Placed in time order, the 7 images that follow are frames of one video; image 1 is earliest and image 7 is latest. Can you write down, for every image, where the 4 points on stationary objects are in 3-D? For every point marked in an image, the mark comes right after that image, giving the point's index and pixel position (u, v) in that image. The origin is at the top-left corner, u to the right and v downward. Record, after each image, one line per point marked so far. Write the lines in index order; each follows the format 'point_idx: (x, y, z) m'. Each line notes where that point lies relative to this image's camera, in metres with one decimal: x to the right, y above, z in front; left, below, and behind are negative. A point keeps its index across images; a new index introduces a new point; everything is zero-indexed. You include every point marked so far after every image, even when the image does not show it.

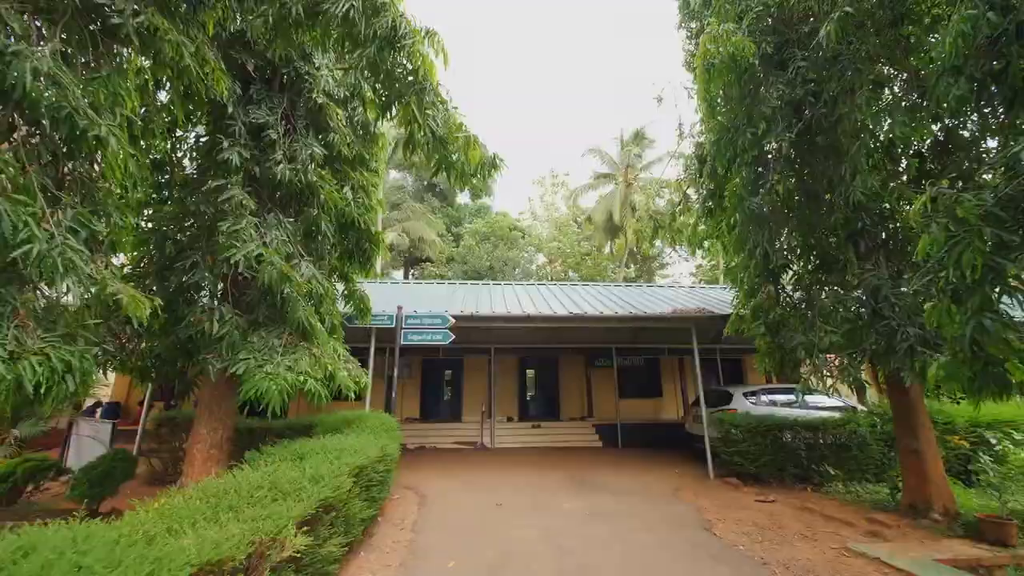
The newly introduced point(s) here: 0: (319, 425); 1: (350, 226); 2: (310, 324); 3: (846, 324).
0: (-3.1, -2.2, +5.8) m
1: (-2.5, +0.9, +5.7) m
2: (-2.5, -0.4, +4.4) m
3: (+4.7, -0.5, +5.2) m
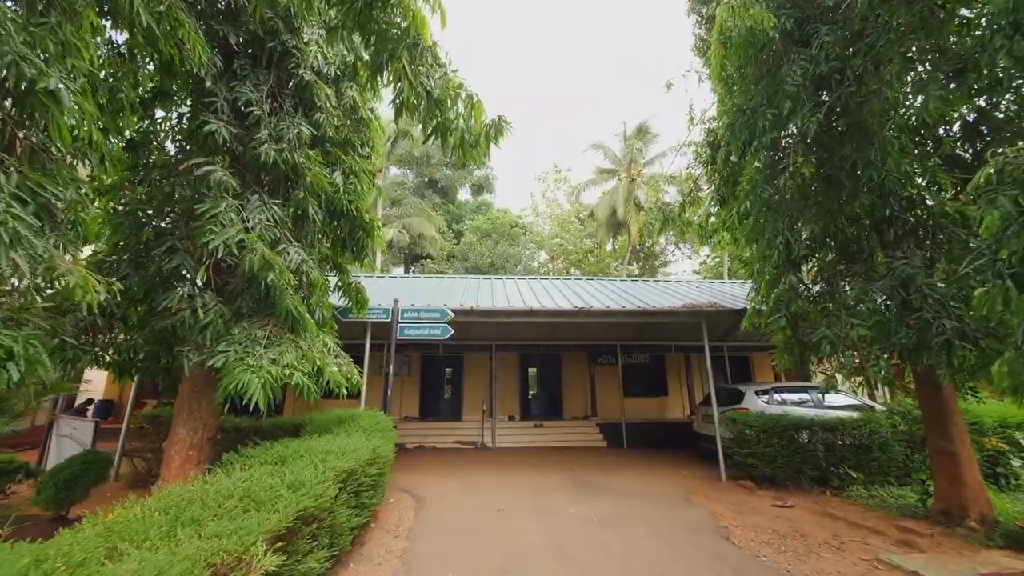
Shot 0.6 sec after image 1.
0: (-3.0, -2.0, +5.5) m
1: (-2.5, +1.1, +5.3) m
2: (-2.5, -0.3, +4.1) m
3: (+4.8, -0.4, +4.8) m
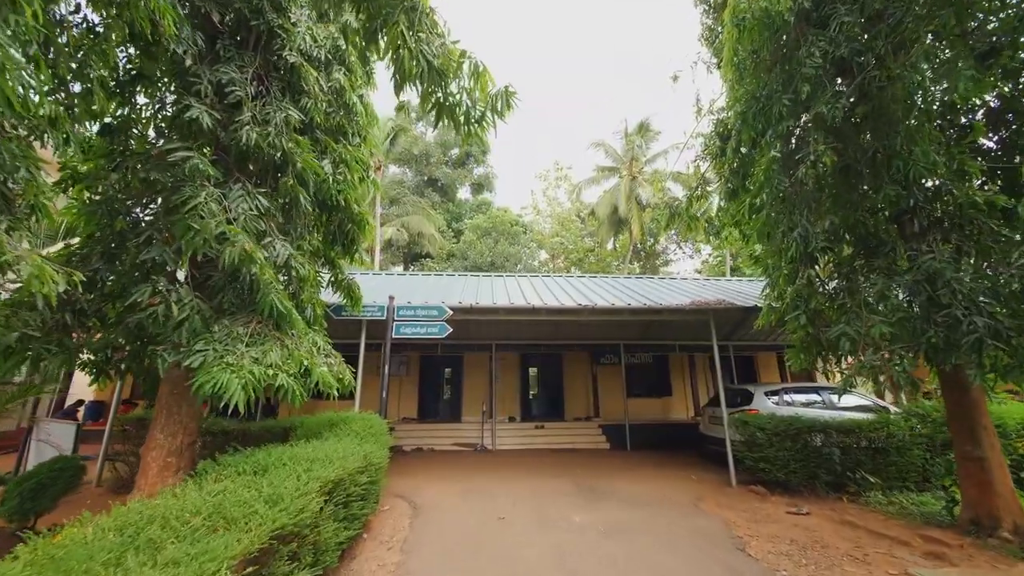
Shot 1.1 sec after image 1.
0: (-3.0, -2.0, +5.2) m
1: (-2.5, +1.1, +5.0) m
2: (-2.4, -0.2, +3.8) m
3: (+4.8, -0.3, +4.5) m
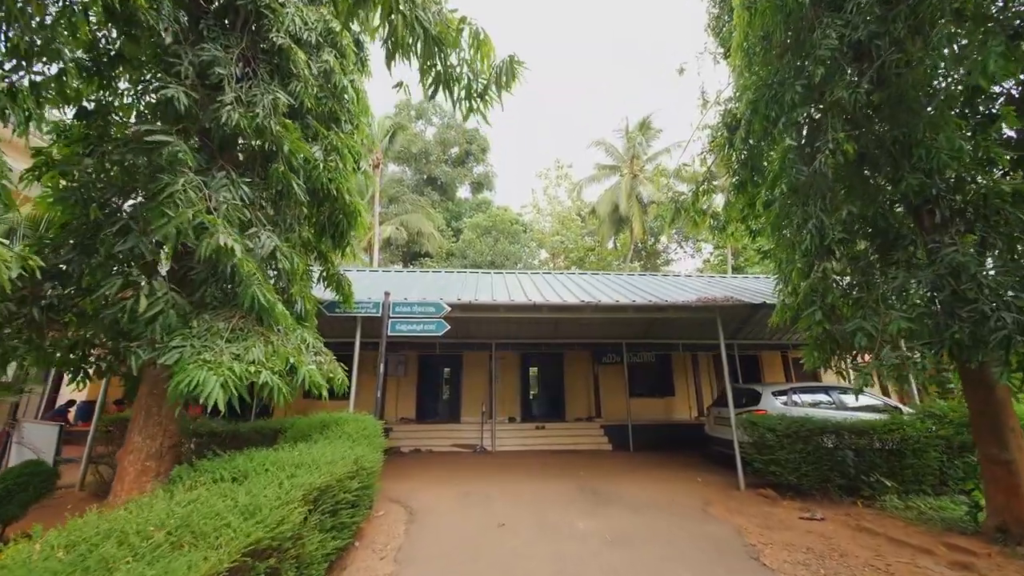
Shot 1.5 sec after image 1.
0: (-3.0, -1.9, +4.9) m
1: (-2.5, +1.2, +4.8) m
2: (-2.4, -0.2, +3.5) m
3: (+4.8, -0.3, +4.3) m
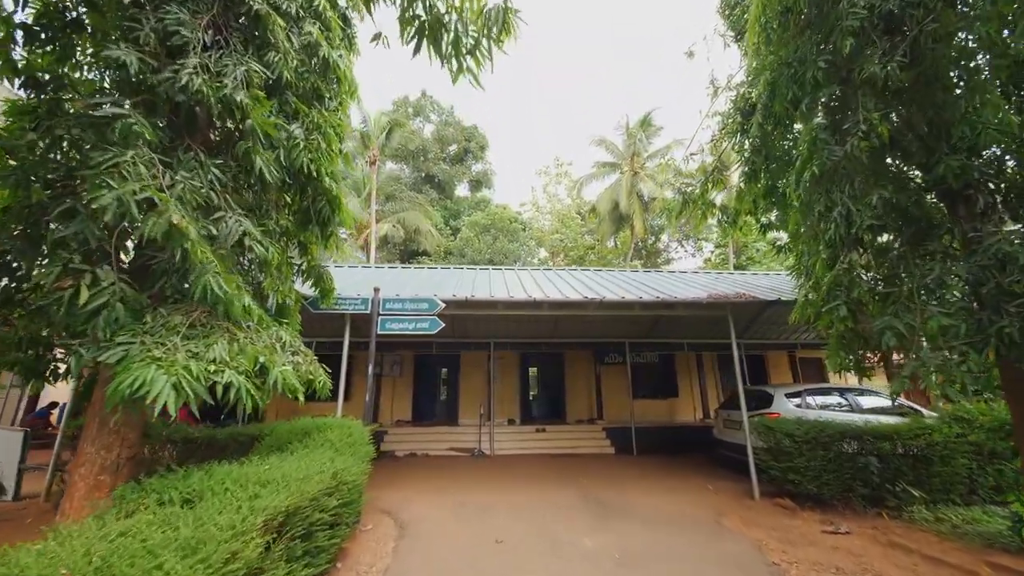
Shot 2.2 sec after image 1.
0: (-3.0, -1.8, +4.5) m
1: (-2.5, +1.3, +4.4) m
2: (-2.4, -0.1, +3.1) m
3: (+4.8, -0.2, +3.9) m
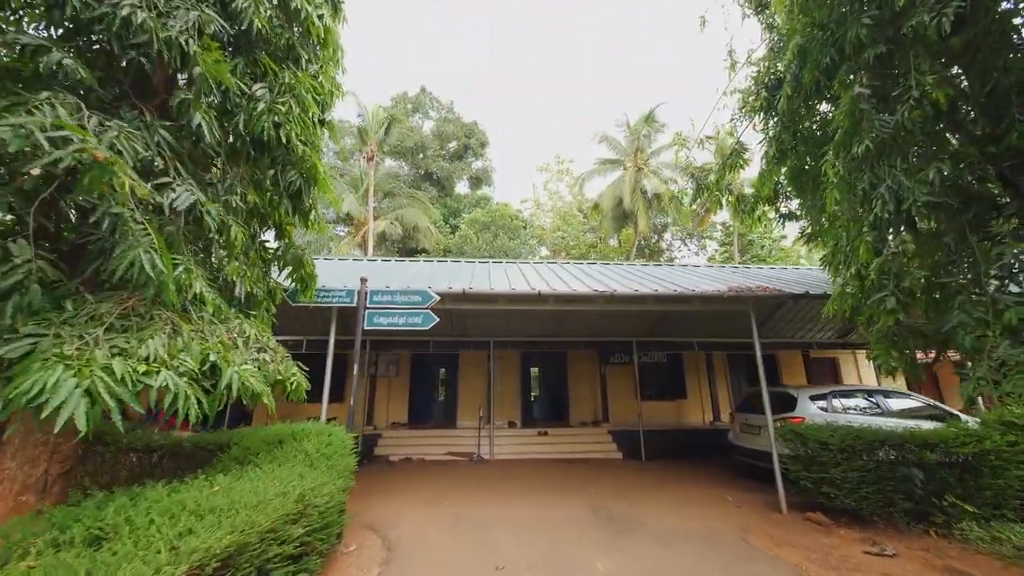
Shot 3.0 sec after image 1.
0: (-3.0, -1.7, +3.9) m
1: (-2.4, +1.4, +3.8) m
2: (-2.4, +0.1, +2.6) m
3: (+4.8, -0.1, +3.3) m
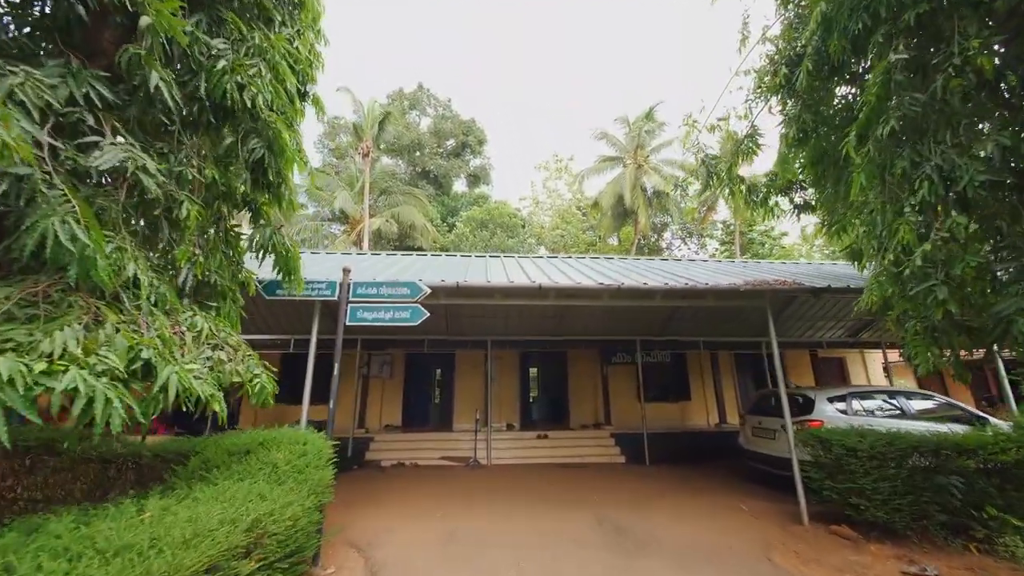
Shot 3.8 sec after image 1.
0: (-3.0, -1.6, +3.5) m
1: (-2.5, +1.5, +3.3) m
2: (-2.4, +0.2, +2.1) m
3: (+4.8, +0.1, +2.9) m
